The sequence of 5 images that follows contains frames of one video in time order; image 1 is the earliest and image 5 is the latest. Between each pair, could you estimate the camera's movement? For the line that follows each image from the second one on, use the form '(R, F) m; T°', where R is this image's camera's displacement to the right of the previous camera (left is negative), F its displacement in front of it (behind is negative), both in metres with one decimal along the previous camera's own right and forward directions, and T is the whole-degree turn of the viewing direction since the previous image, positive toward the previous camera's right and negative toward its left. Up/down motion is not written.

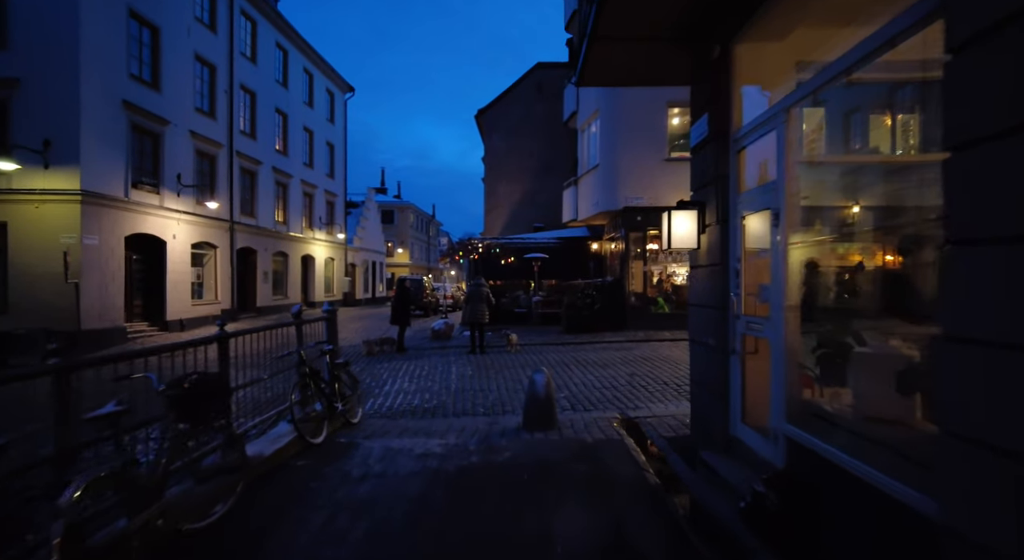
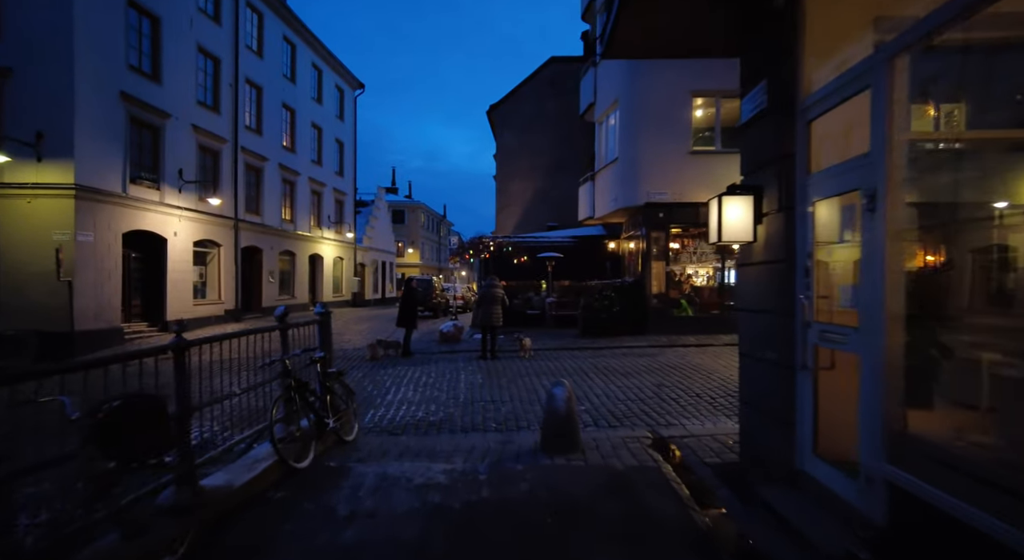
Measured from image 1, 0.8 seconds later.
(-0.1, +0.9) m; -1°
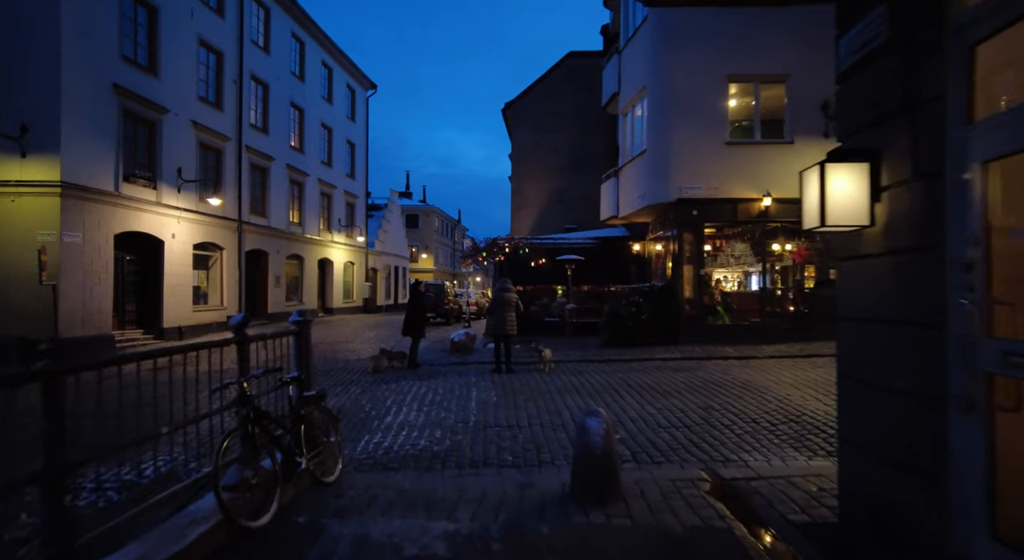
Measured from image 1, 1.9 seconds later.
(-0.1, +1.3) m; -2°
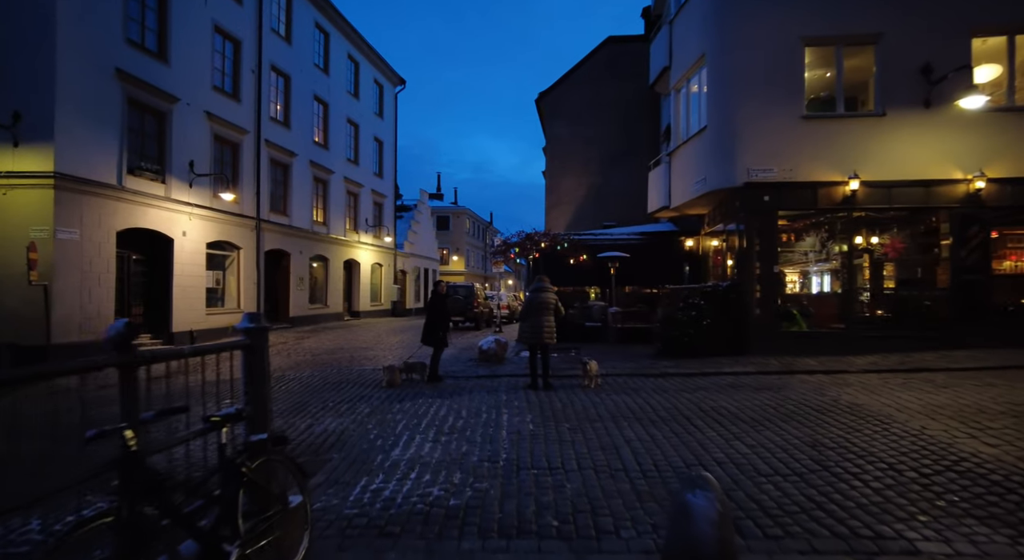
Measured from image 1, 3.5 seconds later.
(-0.1, +1.8) m; -3°
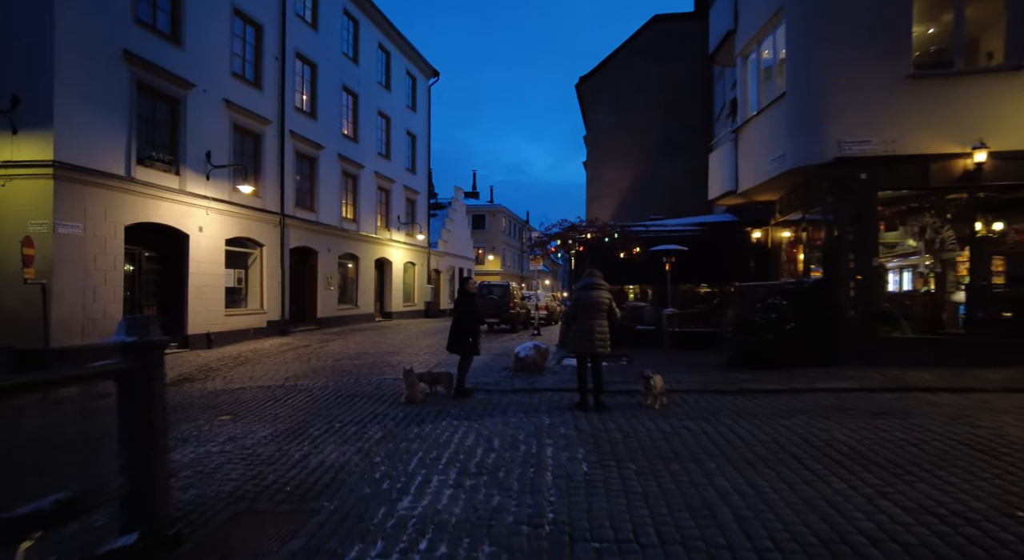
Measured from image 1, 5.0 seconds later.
(-0.1, +1.7) m; -4°
